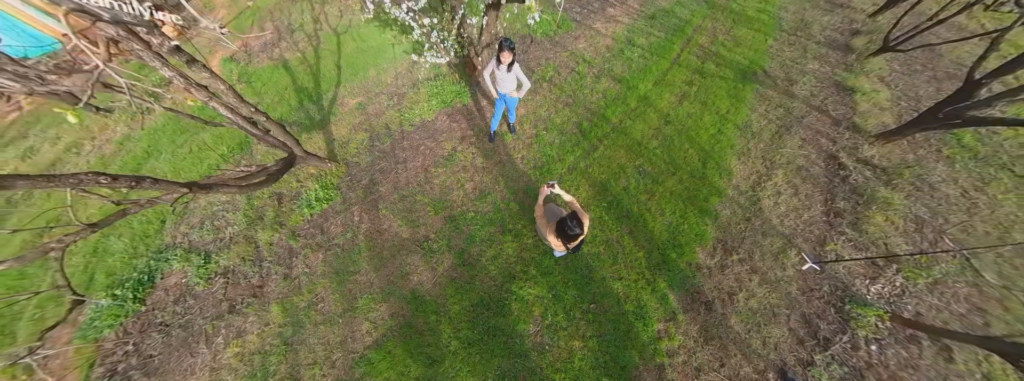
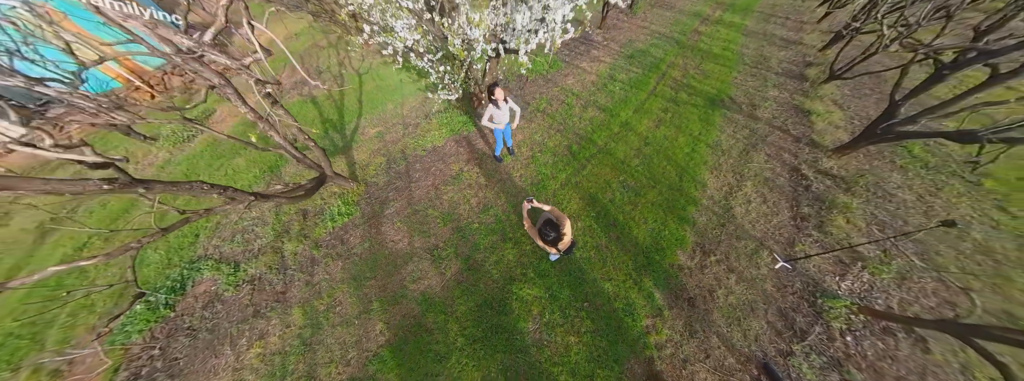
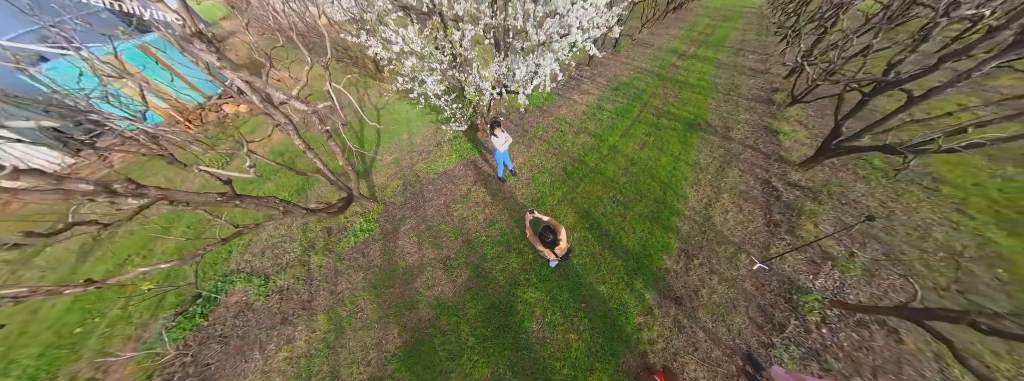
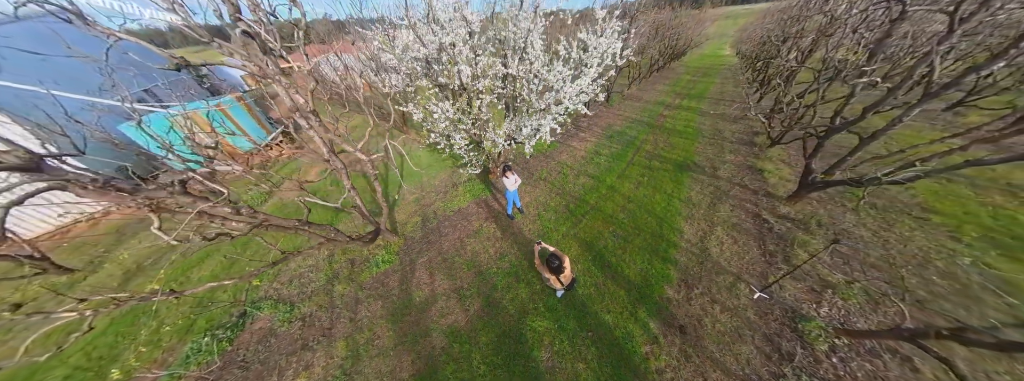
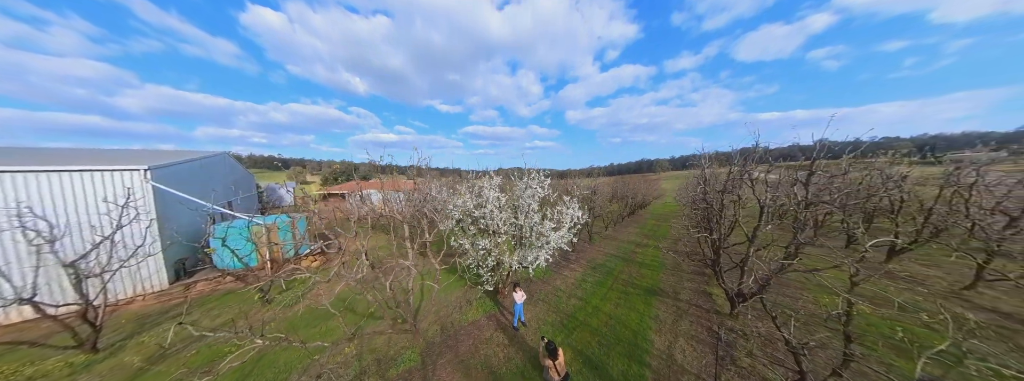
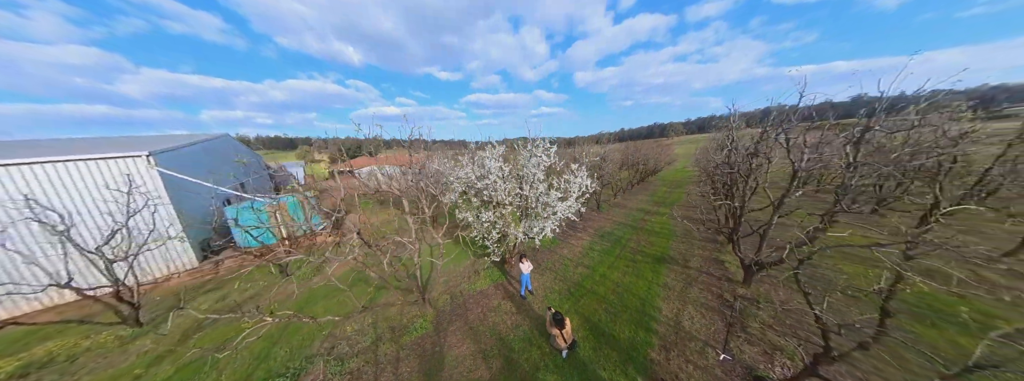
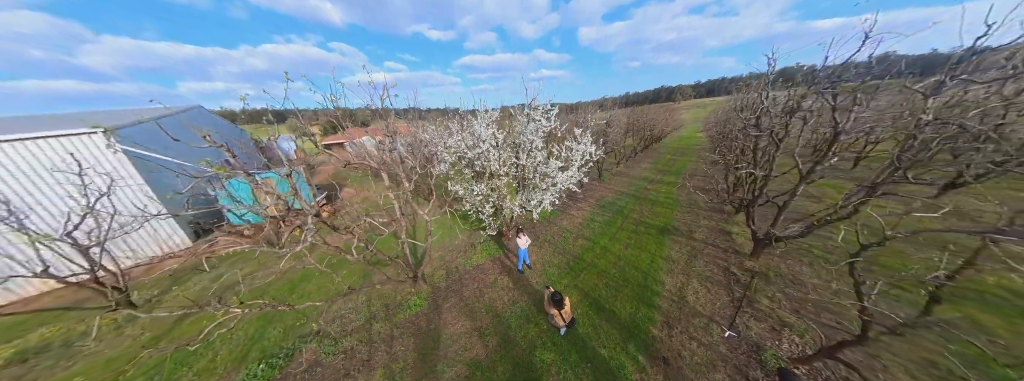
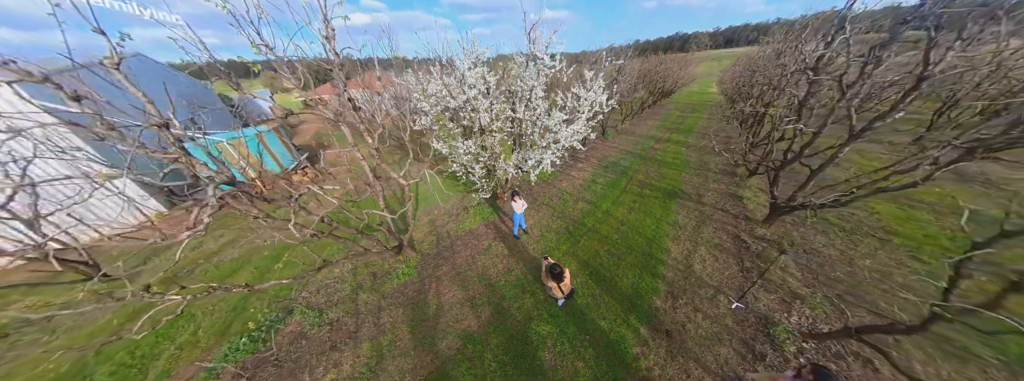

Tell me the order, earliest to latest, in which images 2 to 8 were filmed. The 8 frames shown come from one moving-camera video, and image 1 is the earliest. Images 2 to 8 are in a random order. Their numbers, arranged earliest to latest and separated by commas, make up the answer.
2, 3, 4, 8, 7, 6, 5
